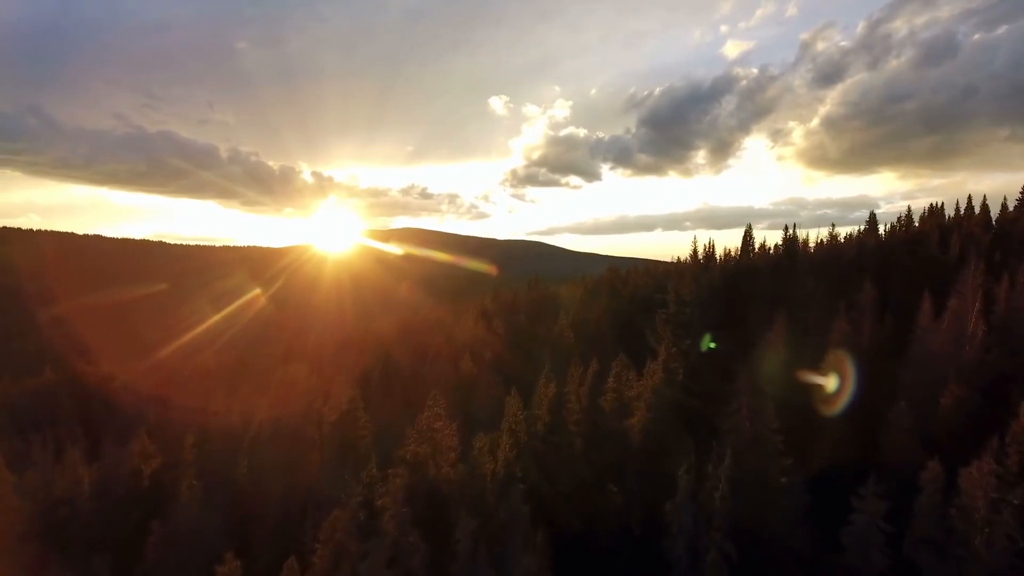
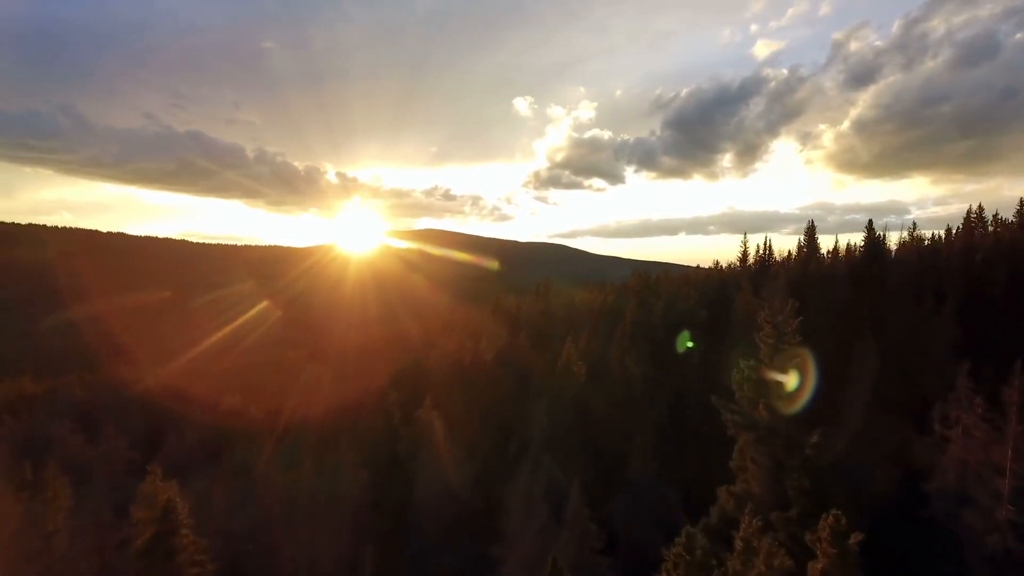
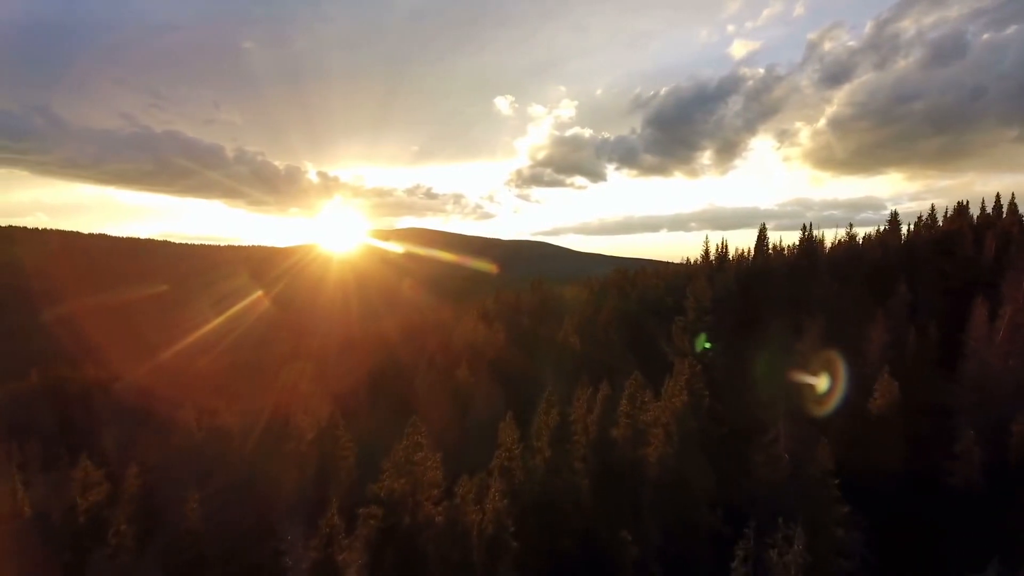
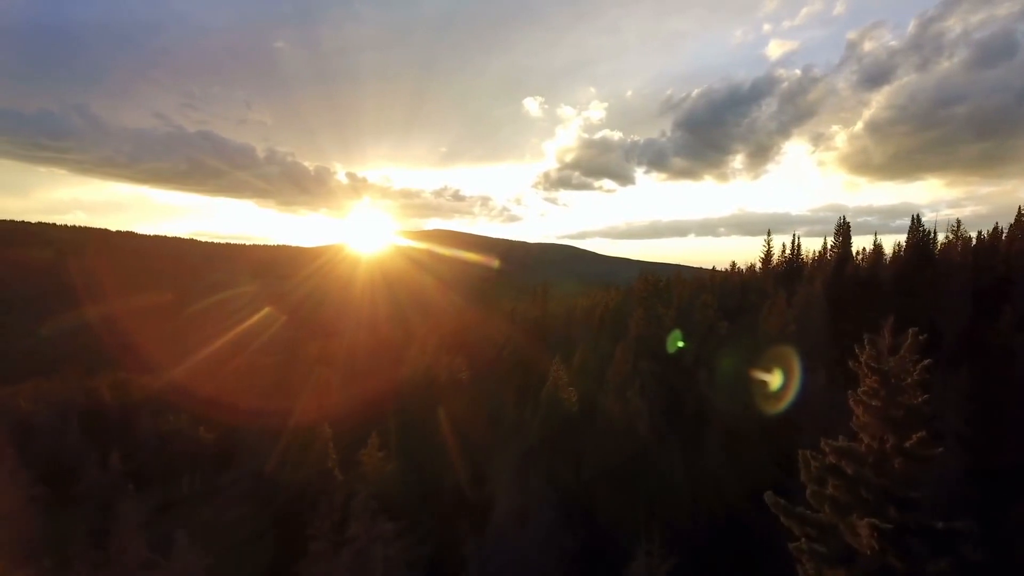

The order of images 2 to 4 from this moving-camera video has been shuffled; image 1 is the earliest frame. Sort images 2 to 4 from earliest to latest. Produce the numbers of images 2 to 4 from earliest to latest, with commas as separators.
3, 2, 4
